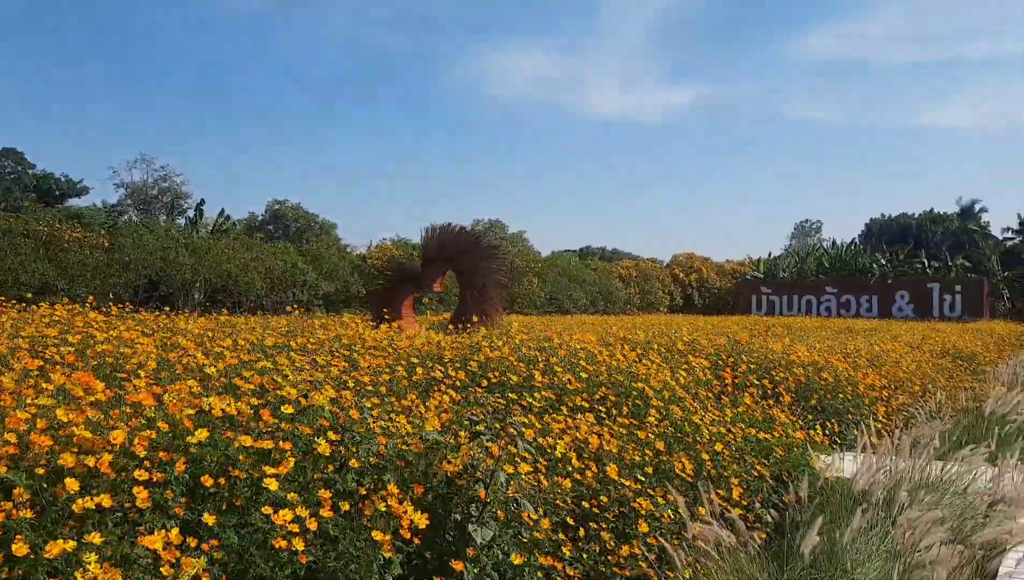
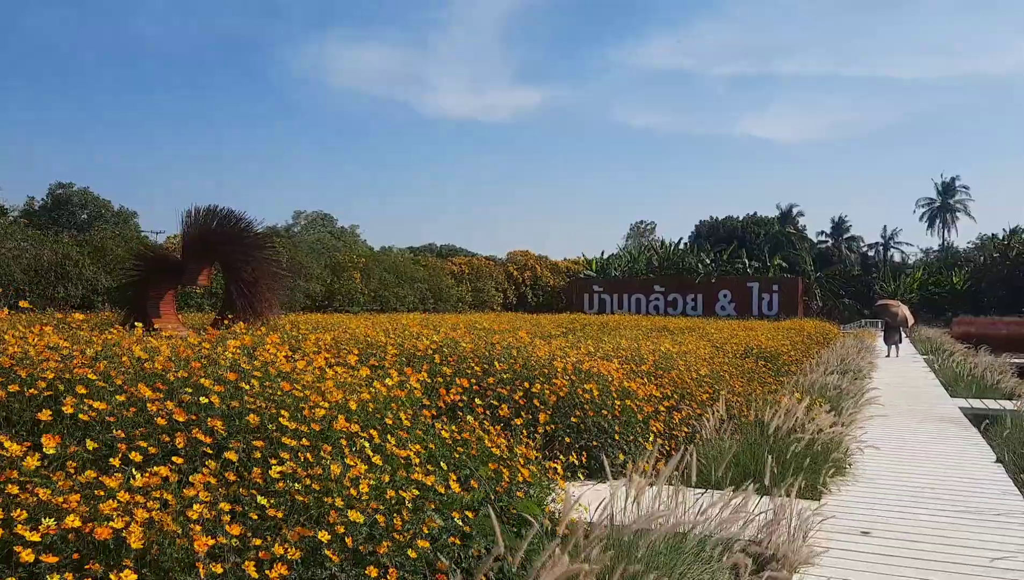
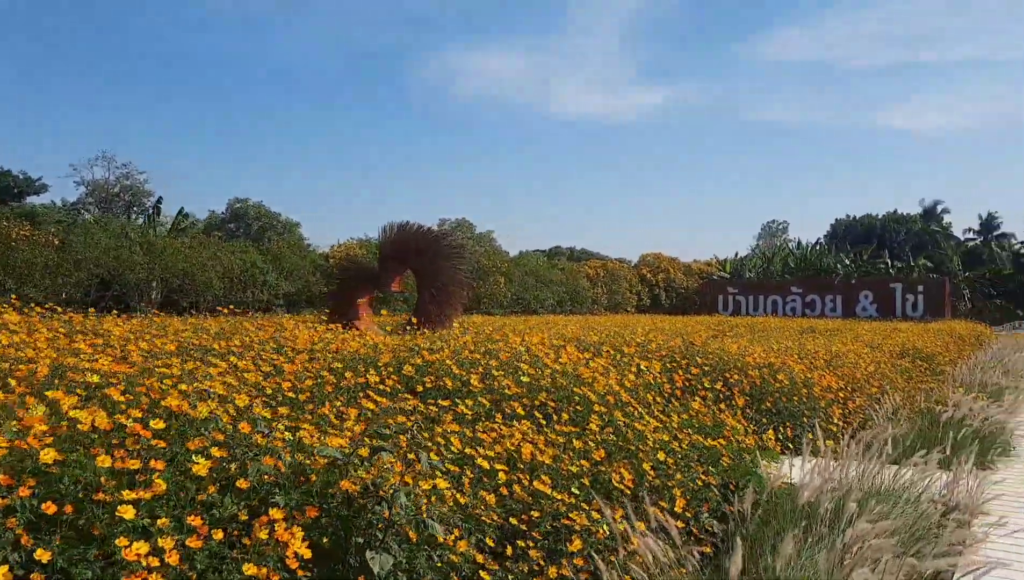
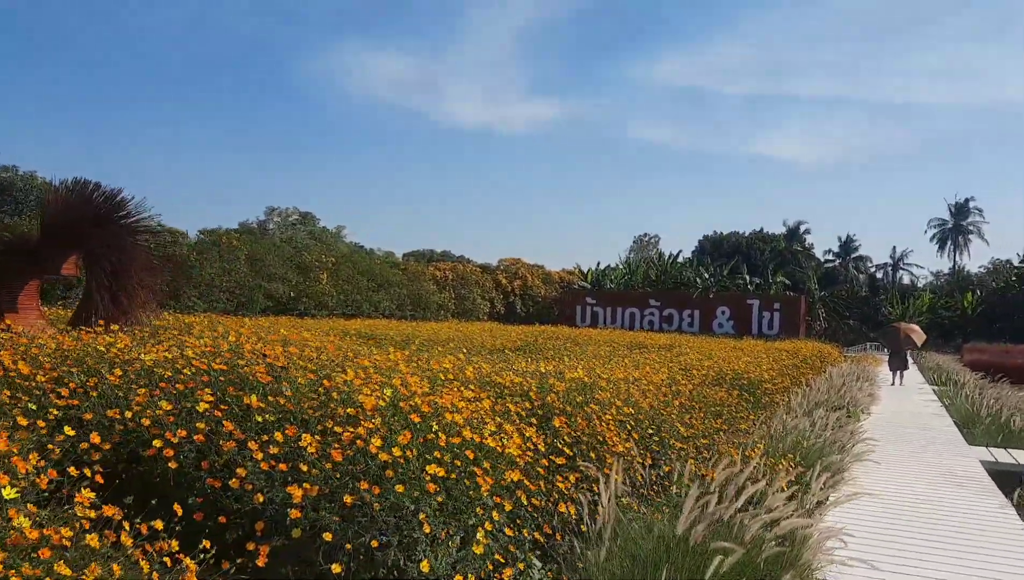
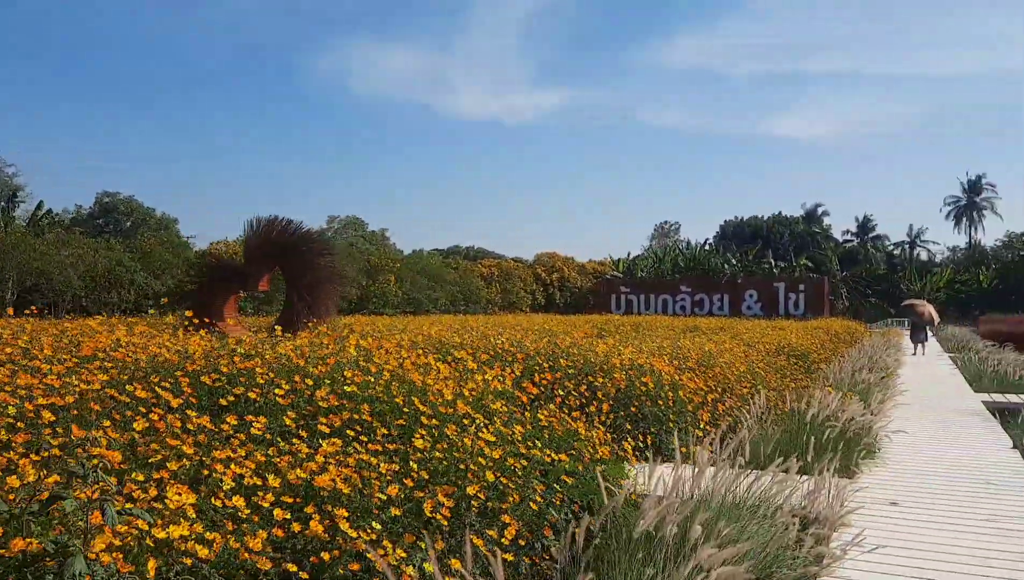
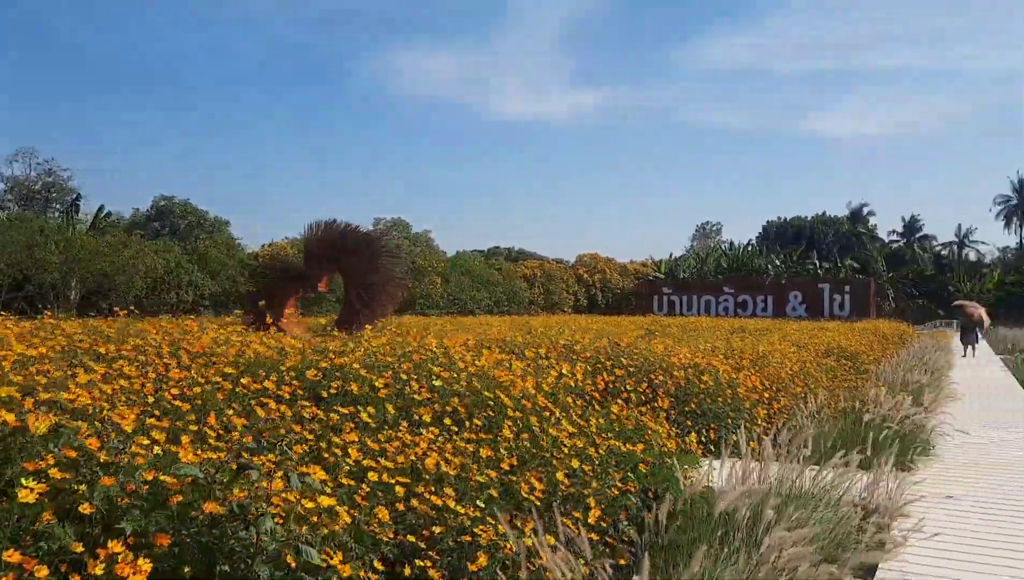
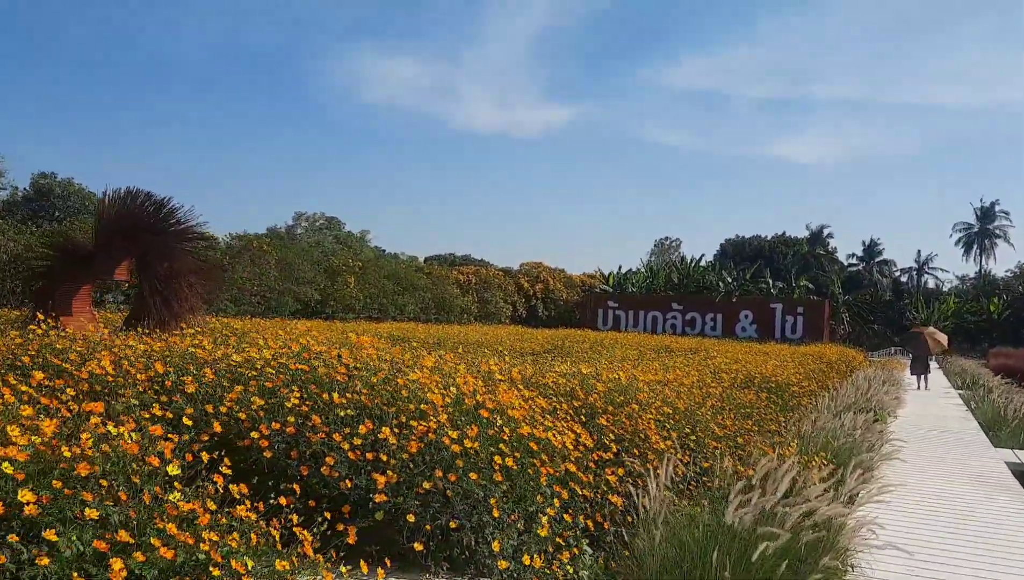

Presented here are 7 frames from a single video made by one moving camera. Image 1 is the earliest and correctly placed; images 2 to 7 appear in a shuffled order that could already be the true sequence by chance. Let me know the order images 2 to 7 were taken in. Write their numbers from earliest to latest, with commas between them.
3, 6, 5, 2, 7, 4
